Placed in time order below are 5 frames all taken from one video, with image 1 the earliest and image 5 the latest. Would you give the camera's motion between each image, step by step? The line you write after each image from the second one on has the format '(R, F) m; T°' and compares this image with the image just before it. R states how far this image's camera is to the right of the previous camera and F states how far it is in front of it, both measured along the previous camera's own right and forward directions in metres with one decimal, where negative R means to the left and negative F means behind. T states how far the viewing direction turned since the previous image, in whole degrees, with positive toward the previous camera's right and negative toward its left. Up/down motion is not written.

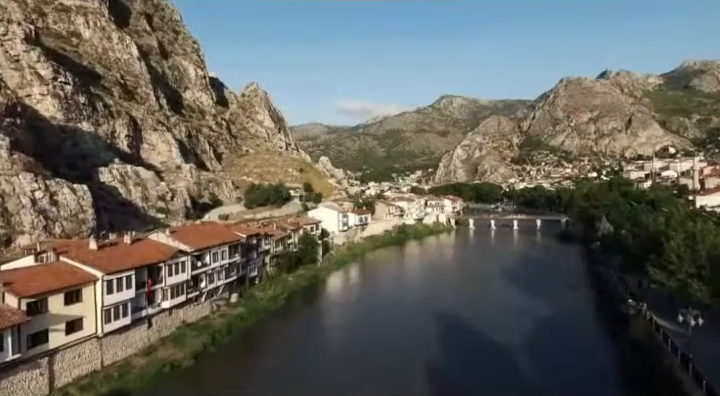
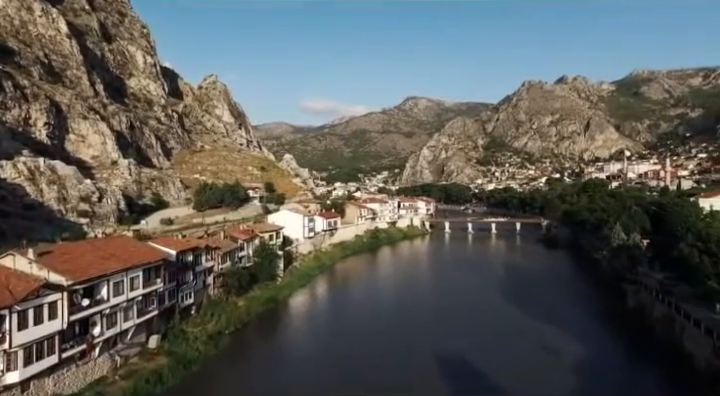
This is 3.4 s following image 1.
(-0.3, +7.6) m; +4°
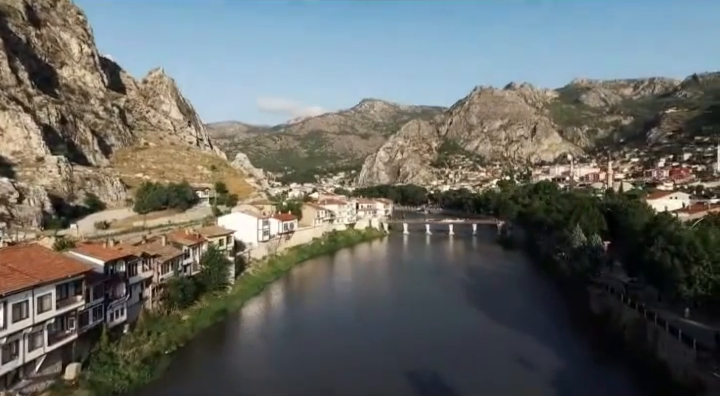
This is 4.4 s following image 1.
(-0.2, +2.5) m; +6°
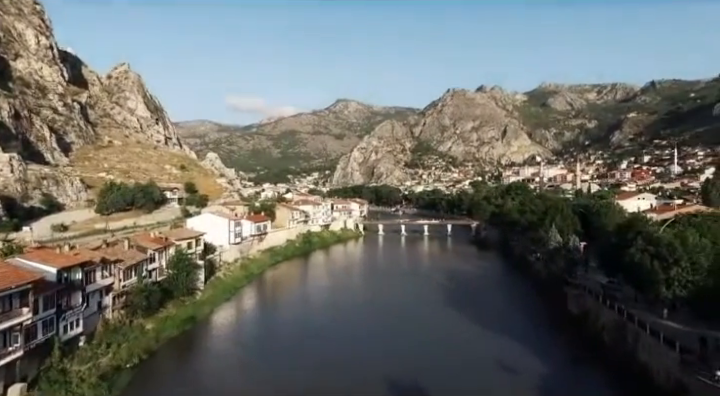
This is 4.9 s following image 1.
(-0.2, +1.1) m; +3°
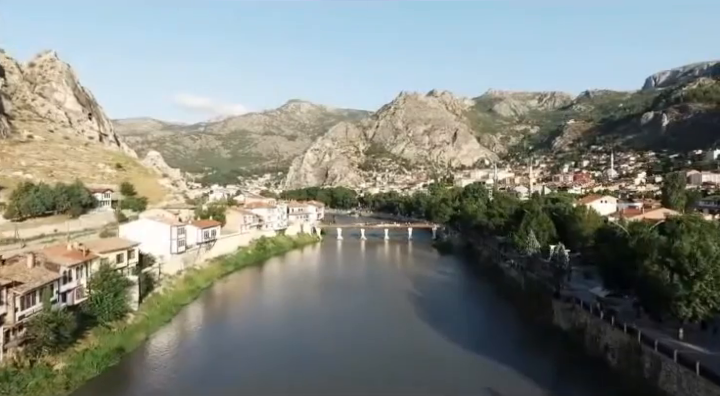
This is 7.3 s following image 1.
(-0.8, +4.4) m; +6°
